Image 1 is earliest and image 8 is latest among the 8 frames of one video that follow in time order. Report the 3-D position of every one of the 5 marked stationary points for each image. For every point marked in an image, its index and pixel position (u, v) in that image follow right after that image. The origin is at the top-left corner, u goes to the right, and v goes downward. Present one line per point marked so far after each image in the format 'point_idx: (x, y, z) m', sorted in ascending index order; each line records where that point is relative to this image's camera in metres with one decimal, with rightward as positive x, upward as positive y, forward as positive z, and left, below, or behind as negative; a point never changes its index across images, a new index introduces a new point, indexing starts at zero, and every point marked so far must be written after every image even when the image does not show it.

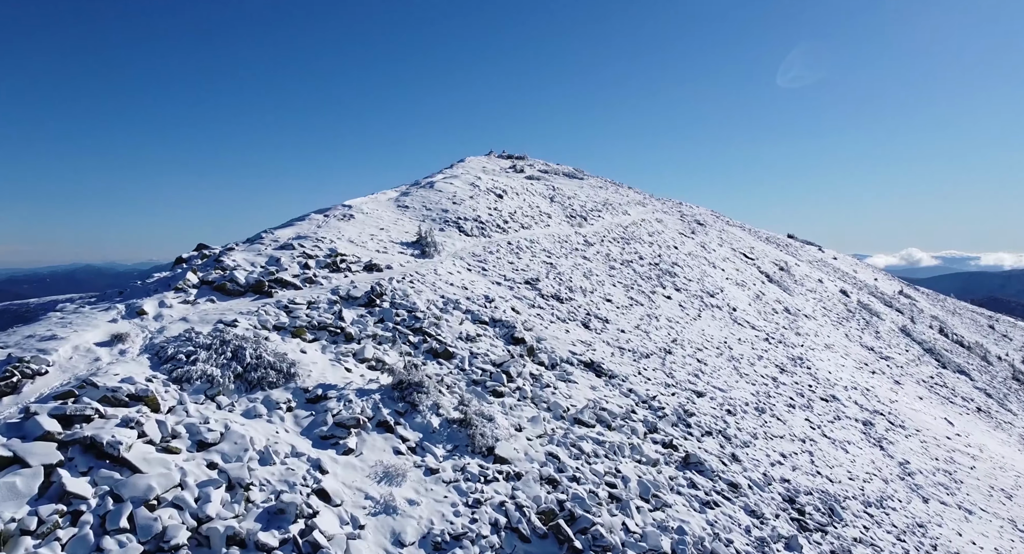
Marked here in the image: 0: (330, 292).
0: (-5.2, -0.5, +19.8) m
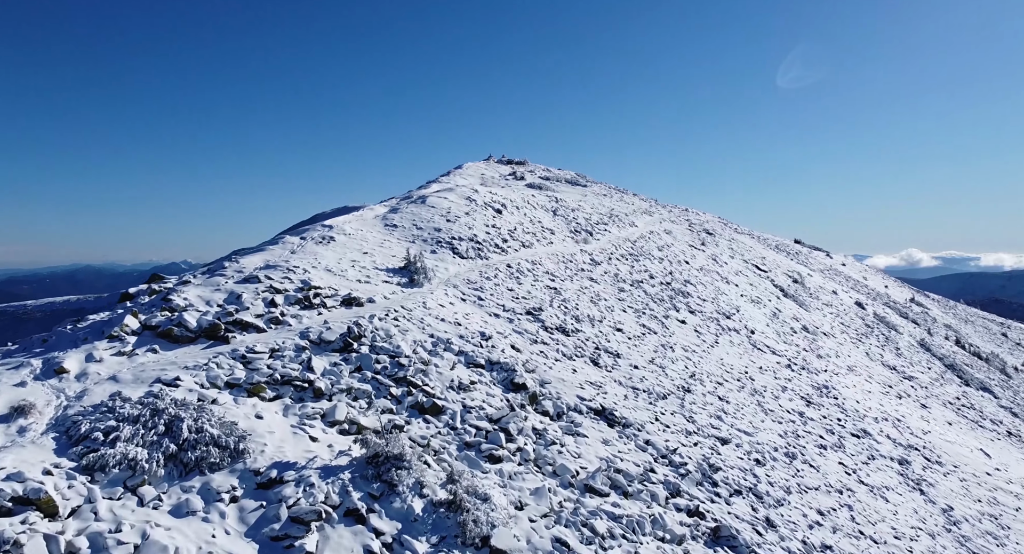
0: (-5.2, -1.4, +16.9) m
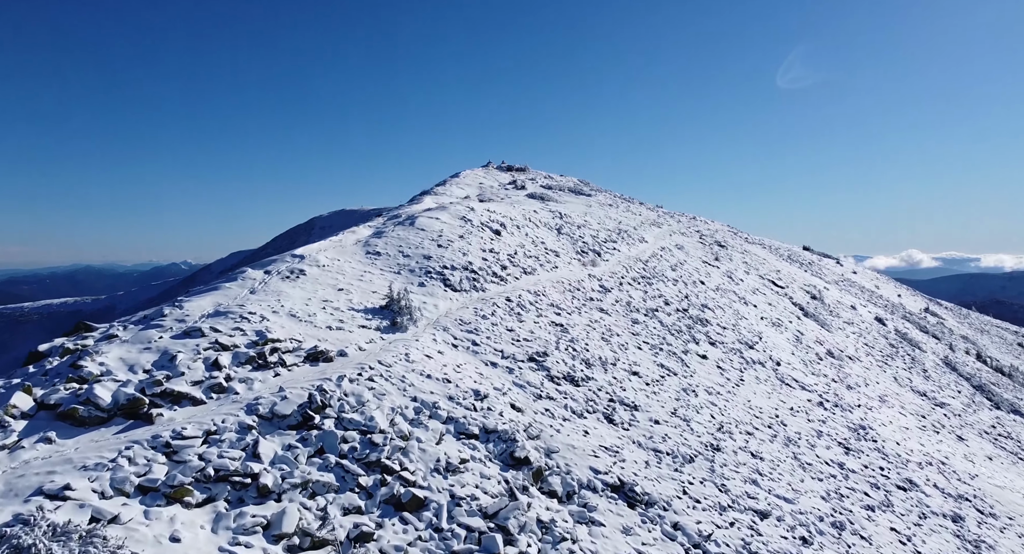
0: (-5.2, -2.6, +13.6) m
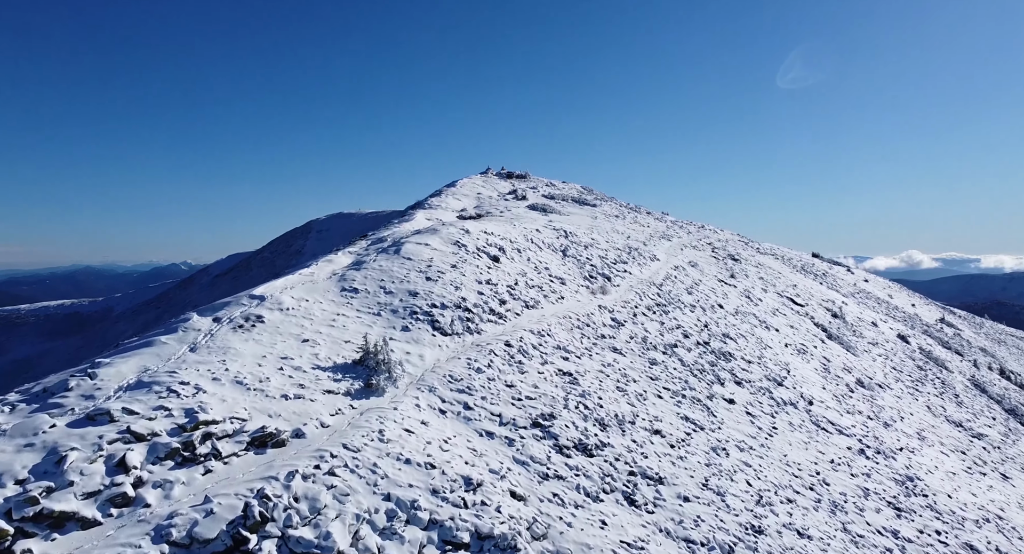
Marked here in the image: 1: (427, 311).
0: (-5.2, -3.7, +10.1) m
1: (-2.4, -1.0, +19.8) m
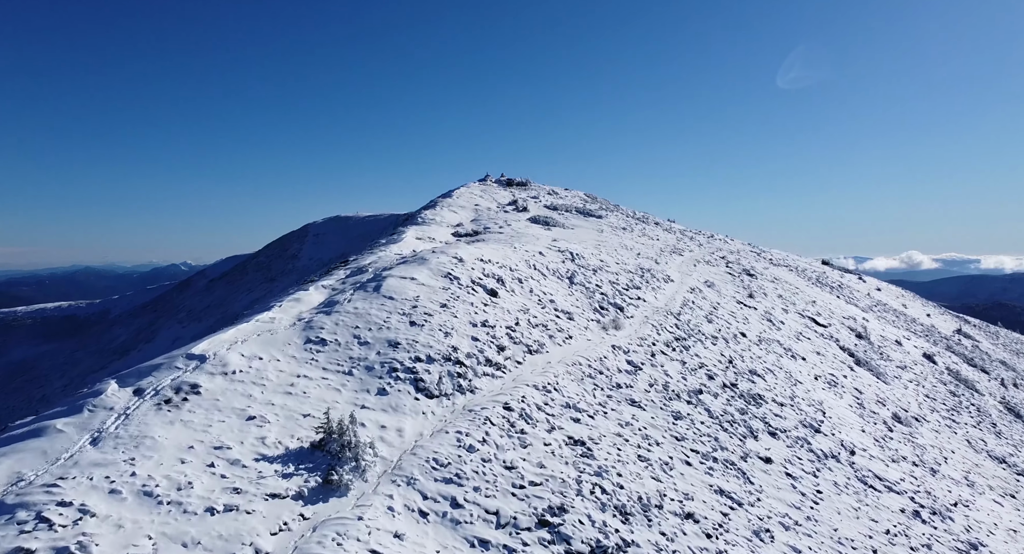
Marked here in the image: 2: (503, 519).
0: (-5.2, -4.8, +6.7) m
1: (-2.4, -2.1, +16.4) m
2: (-0.2, -4.4, +12.9) m
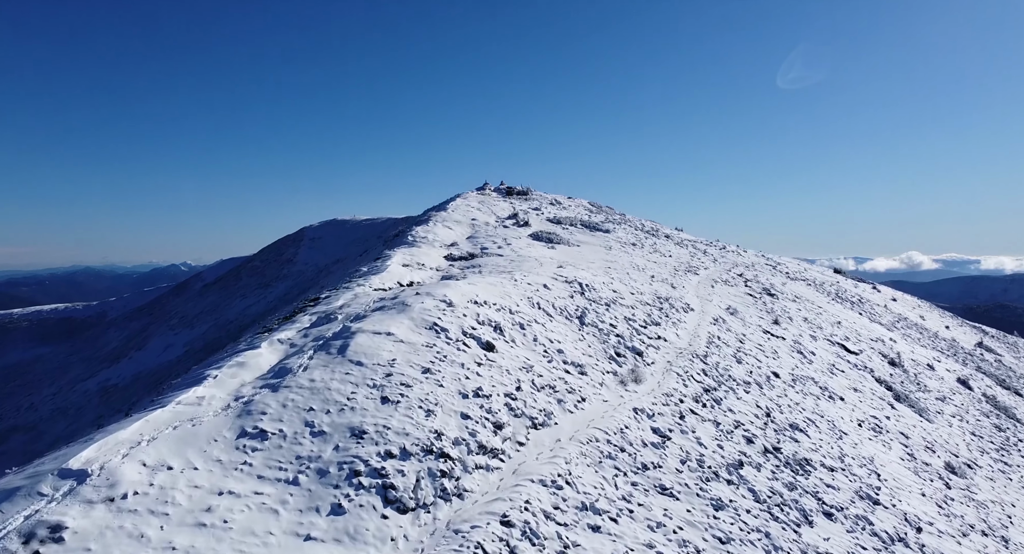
0: (-5.2, -6.1, +2.6) m
1: (-2.4, -3.4, +12.3) m
2: (-0.2, -5.7, +8.8) m
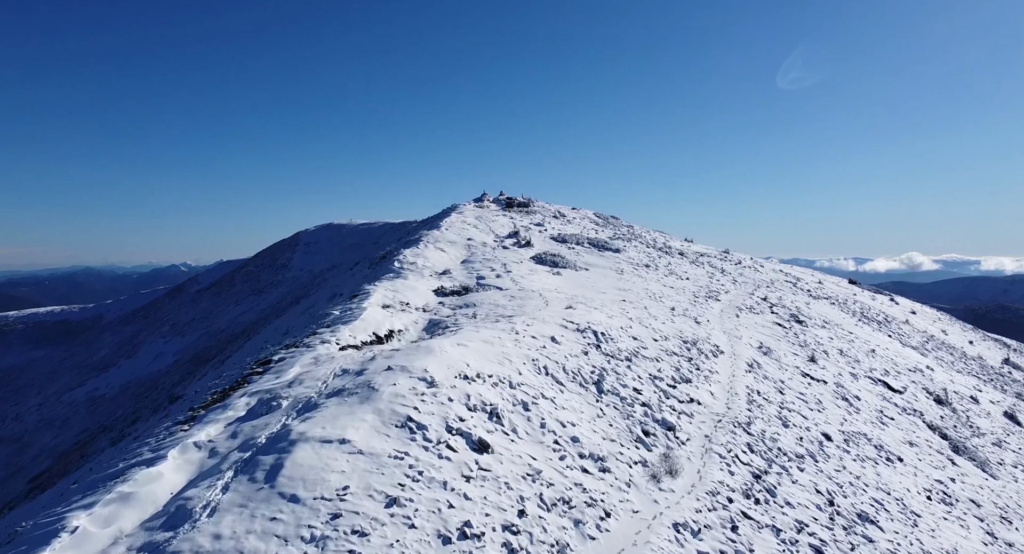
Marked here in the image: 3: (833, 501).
0: (-5.2, -7.5, -1.9) m
1: (-2.4, -4.8, +7.8) m
2: (-0.2, -7.1, +4.3) m
3: (+8.5, -6.0, +18.6) m
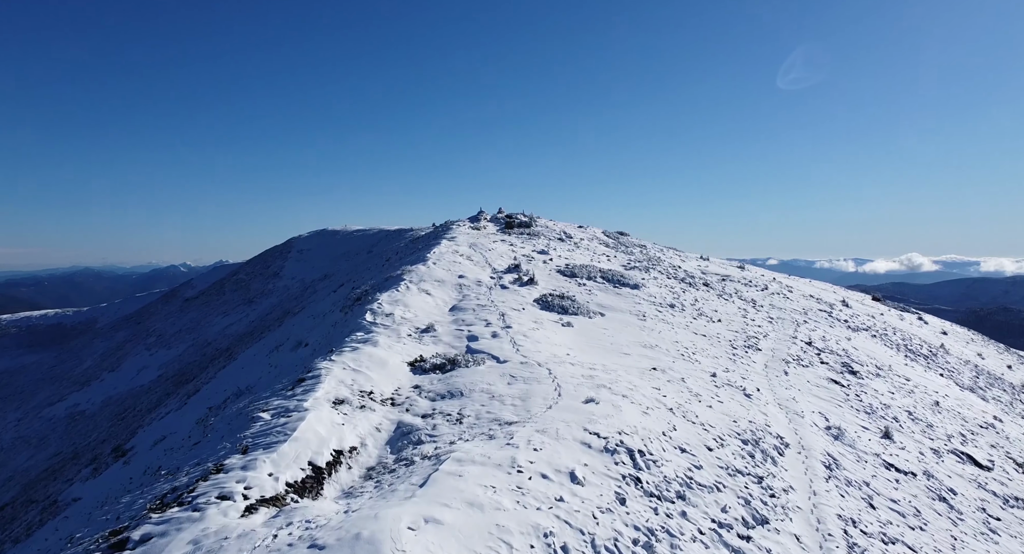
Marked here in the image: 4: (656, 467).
0: (-5.1, -9.6, -8.6) m
1: (-2.4, -6.9, +1.1) m
2: (-0.1, -9.2, -2.4) m
3: (+8.6, -8.1, +12.0) m
4: (+3.0, -4.1, +15.1) m
